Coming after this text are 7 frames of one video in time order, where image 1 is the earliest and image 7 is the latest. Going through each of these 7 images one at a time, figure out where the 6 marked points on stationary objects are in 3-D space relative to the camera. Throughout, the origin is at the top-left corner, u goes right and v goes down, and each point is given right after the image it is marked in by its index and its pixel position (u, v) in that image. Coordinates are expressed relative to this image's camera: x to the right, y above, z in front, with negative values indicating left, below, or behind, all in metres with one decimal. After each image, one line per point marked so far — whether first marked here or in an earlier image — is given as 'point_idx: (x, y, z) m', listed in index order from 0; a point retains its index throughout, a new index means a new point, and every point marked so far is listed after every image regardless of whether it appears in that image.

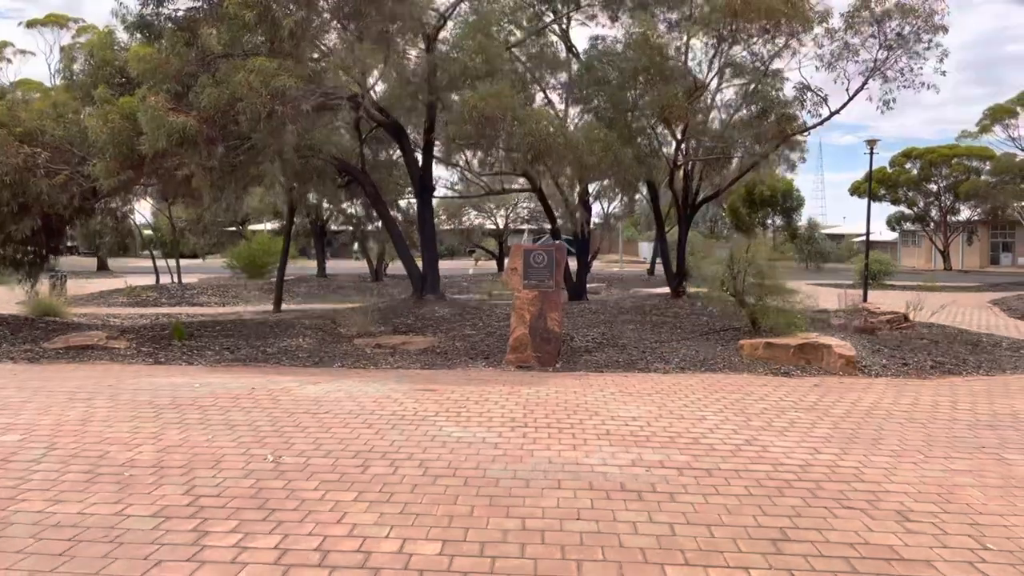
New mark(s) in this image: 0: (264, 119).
0: (-3.7, +2.6, +12.0) m
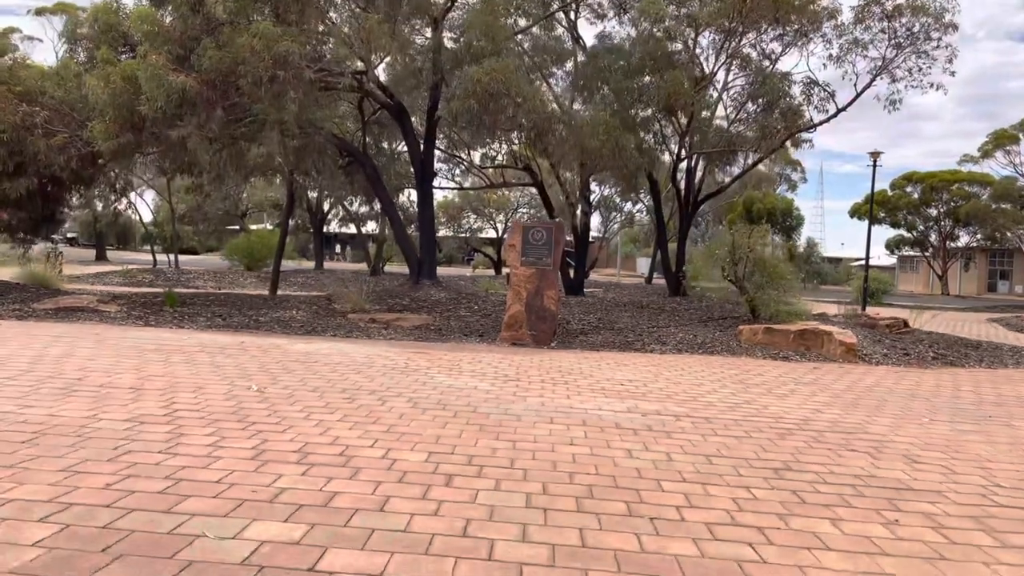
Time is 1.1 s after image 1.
0: (-3.6, +3.0, +11.8) m
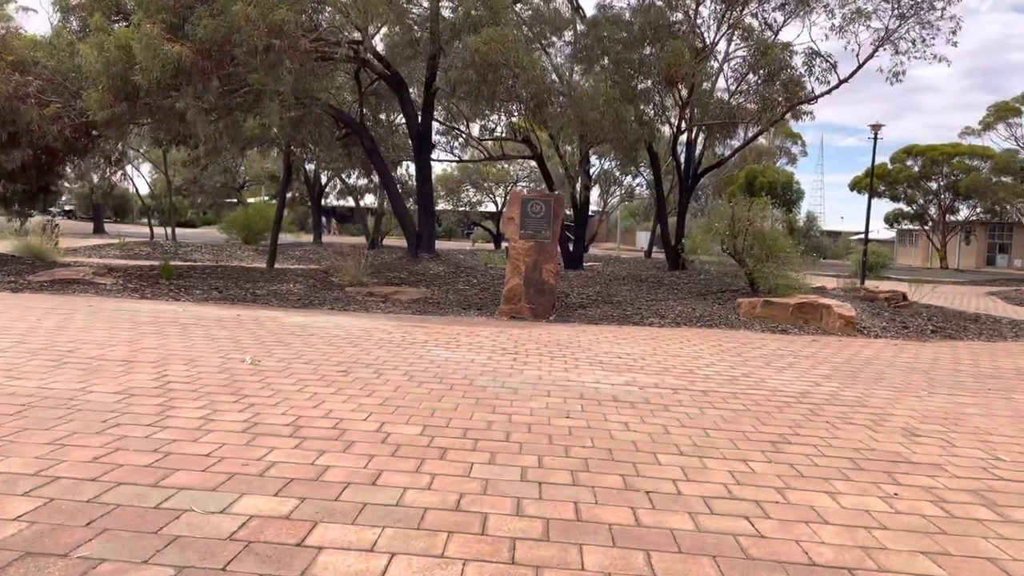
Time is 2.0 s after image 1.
0: (-3.7, +3.4, +11.7) m
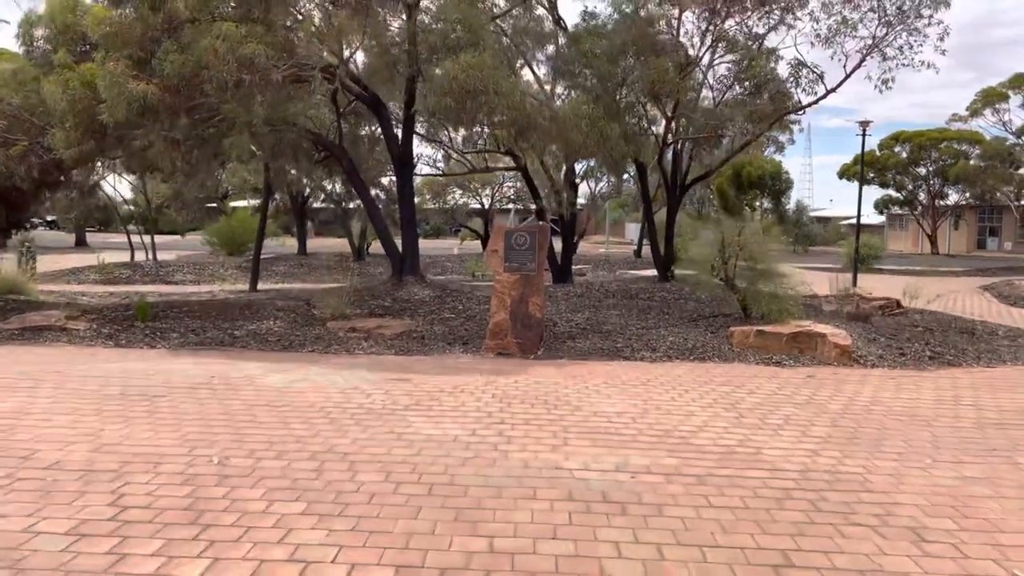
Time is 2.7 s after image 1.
0: (-4.0, +2.9, +11.3) m
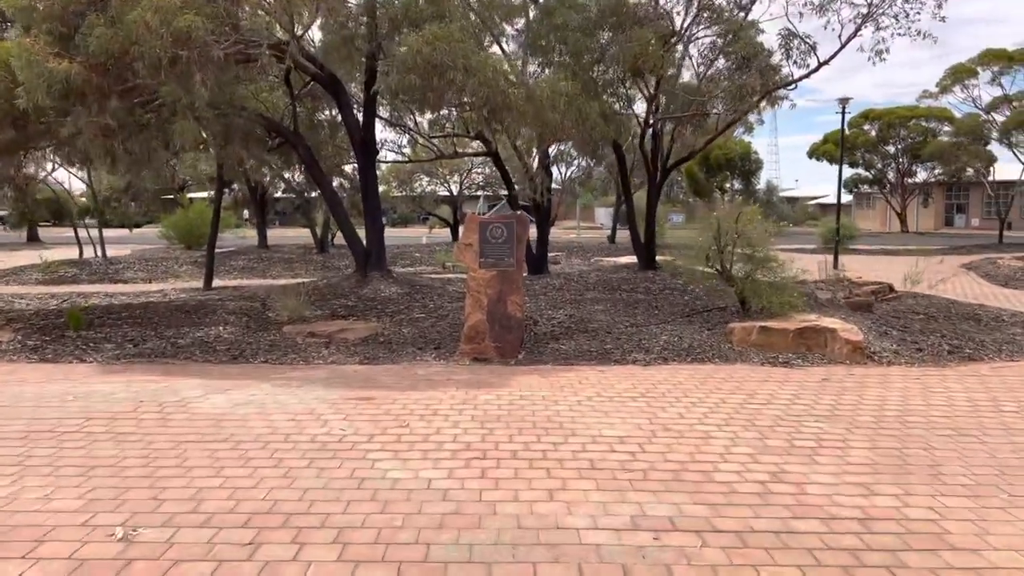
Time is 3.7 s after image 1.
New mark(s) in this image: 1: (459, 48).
0: (-4.3, +2.8, +10.0) m
1: (-0.7, +3.2, +10.5) m
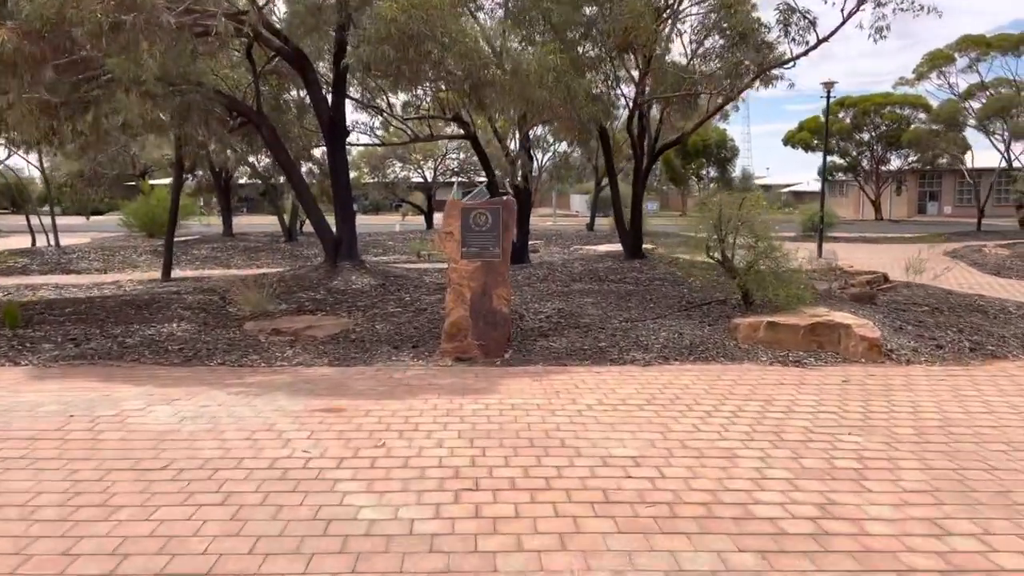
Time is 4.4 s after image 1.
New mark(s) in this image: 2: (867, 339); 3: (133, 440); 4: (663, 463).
0: (-4.5, +2.9, +9.0) m
1: (-0.9, +3.3, +9.5) m
2: (+3.5, -0.5, +7.9) m
3: (-2.5, -1.0, +5.3) m
4: (+0.9, -1.0, +4.8) m
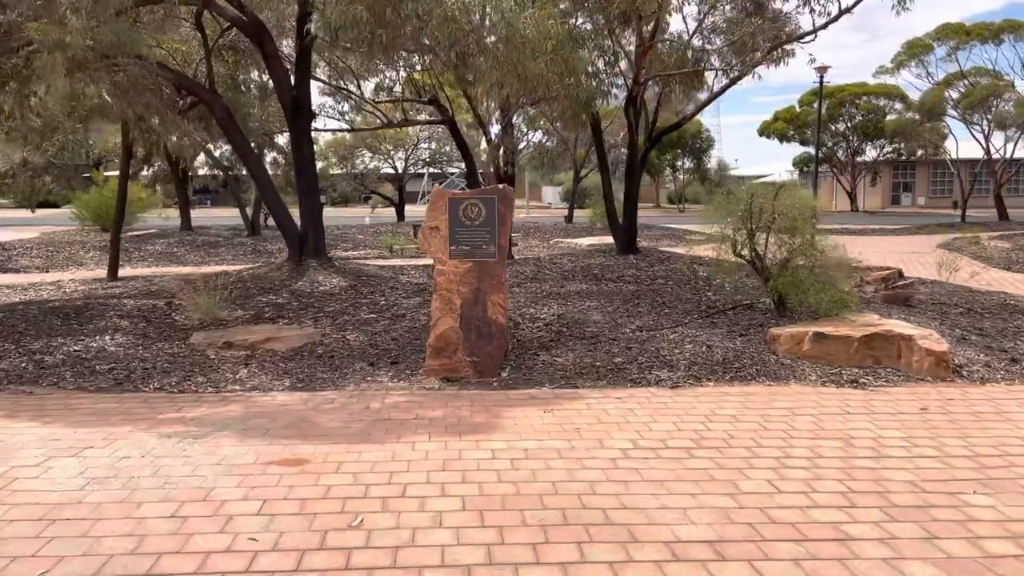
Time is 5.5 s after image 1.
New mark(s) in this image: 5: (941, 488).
0: (-4.6, +2.8, +7.4) m
1: (-1.0, +3.2, +8.1) m
2: (+3.6, -0.6, +6.7) m
3: (-2.4, -1.1, +3.8) m
4: (+1.1, -1.1, +3.5) m
5: (+2.3, -1.1, +4.3) m
